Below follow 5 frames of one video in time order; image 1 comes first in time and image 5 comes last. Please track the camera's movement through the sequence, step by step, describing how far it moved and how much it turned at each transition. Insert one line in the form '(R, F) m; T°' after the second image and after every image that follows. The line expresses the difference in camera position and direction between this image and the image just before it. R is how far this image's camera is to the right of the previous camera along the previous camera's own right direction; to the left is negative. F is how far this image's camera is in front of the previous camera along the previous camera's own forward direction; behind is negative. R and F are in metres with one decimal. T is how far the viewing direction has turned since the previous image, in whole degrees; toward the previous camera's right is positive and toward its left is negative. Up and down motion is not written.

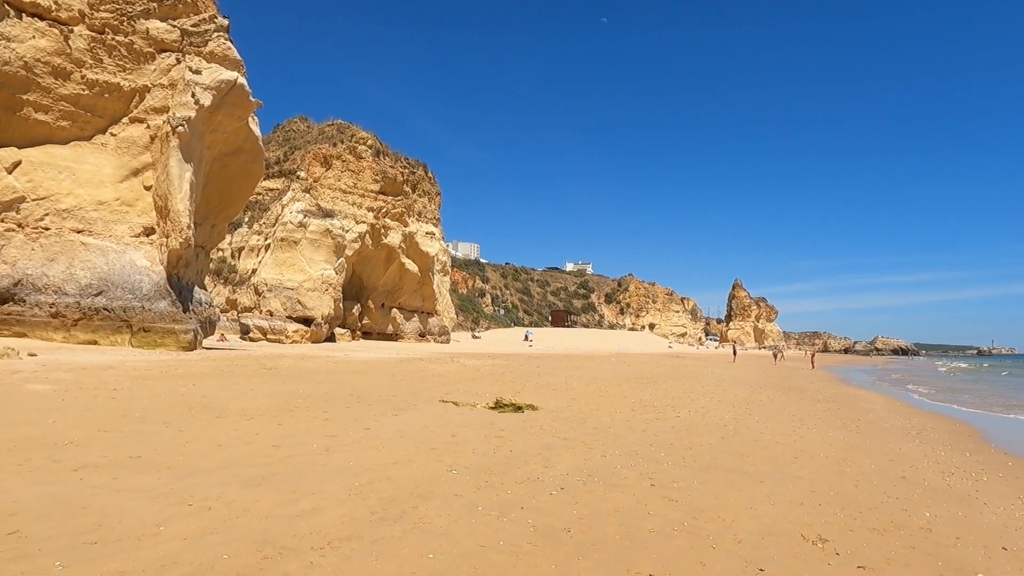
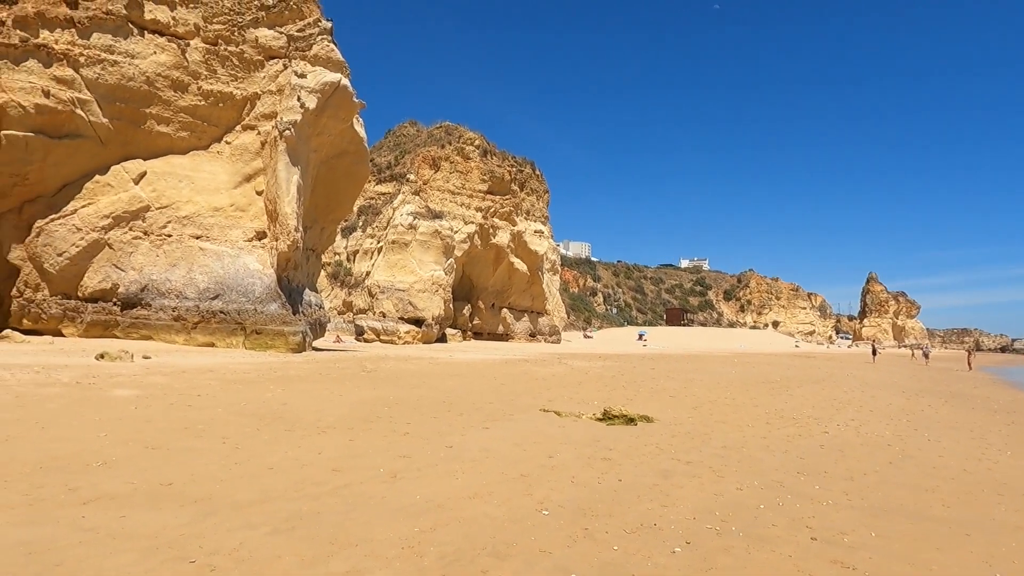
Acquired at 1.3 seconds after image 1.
(0.0, +0.7) m; -10°
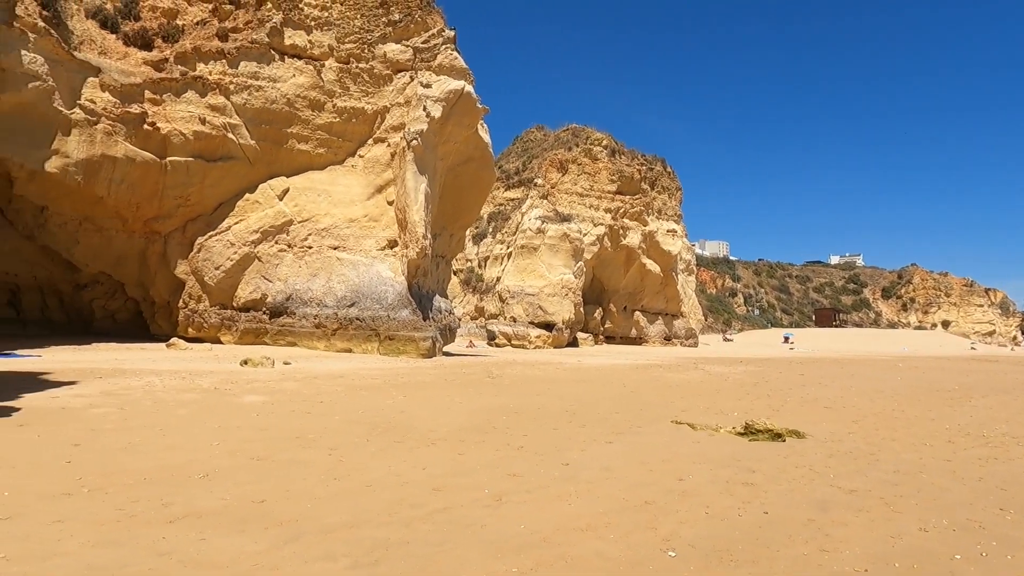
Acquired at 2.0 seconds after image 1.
(+0.1, +0.3) m; -11°
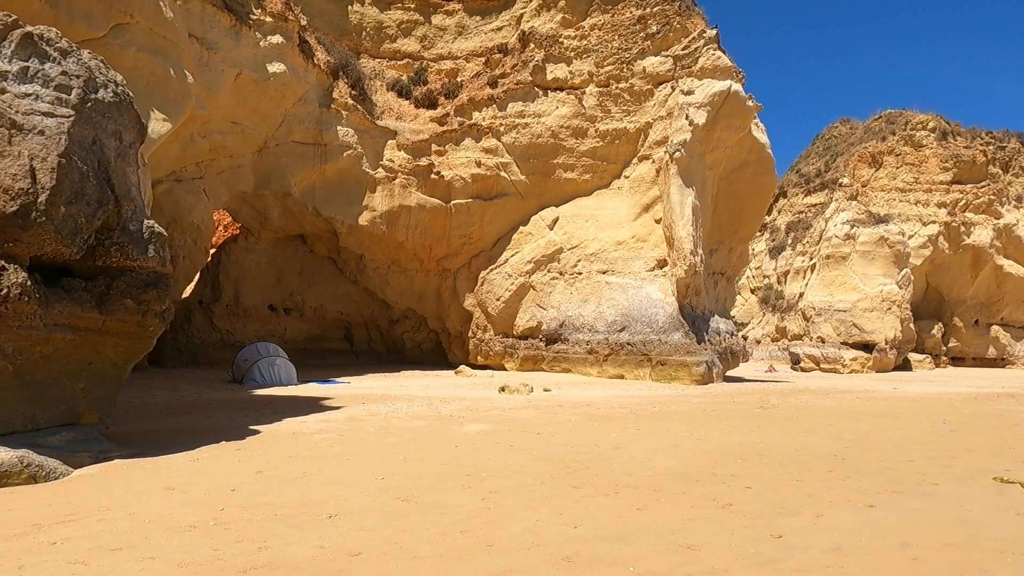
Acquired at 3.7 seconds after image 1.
(+0.5, +0.7) m; -26°
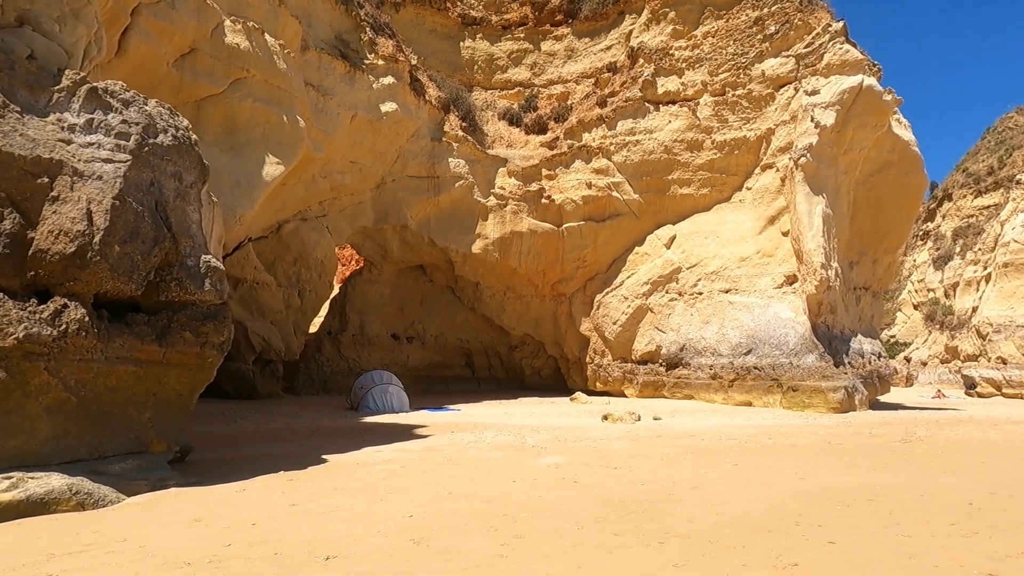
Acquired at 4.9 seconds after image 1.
(+0.4, +0.3) m; -12°
